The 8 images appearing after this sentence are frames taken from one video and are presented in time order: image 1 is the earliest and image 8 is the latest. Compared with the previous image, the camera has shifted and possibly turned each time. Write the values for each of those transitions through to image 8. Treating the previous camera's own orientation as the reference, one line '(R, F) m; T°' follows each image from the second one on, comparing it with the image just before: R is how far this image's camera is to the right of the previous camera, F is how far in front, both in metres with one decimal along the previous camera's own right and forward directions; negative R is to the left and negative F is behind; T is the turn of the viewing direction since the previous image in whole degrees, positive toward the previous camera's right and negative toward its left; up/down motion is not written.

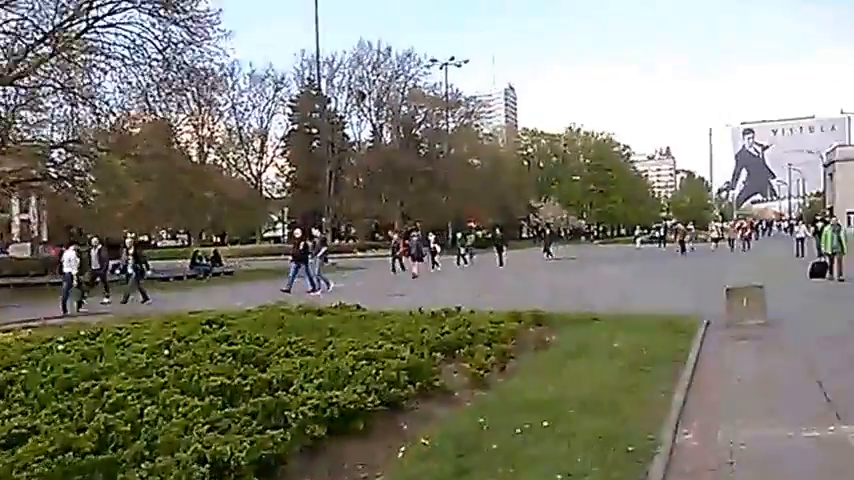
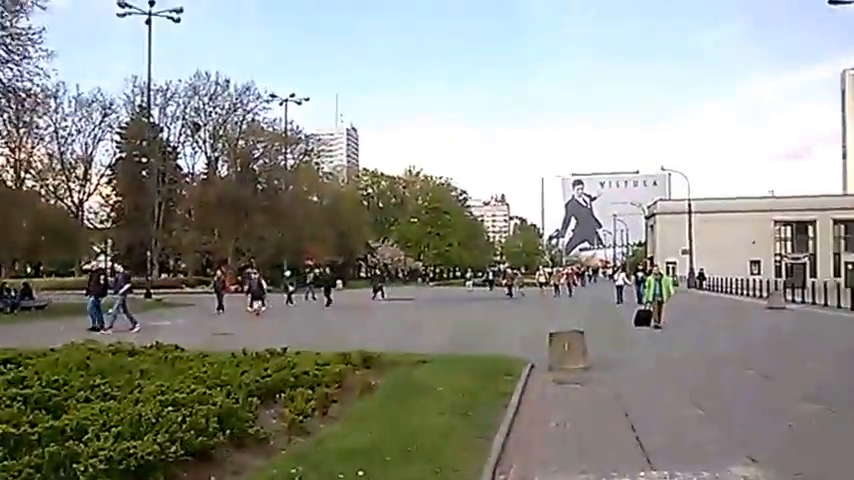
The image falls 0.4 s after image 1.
(+0.1, +0.1) m; +8°
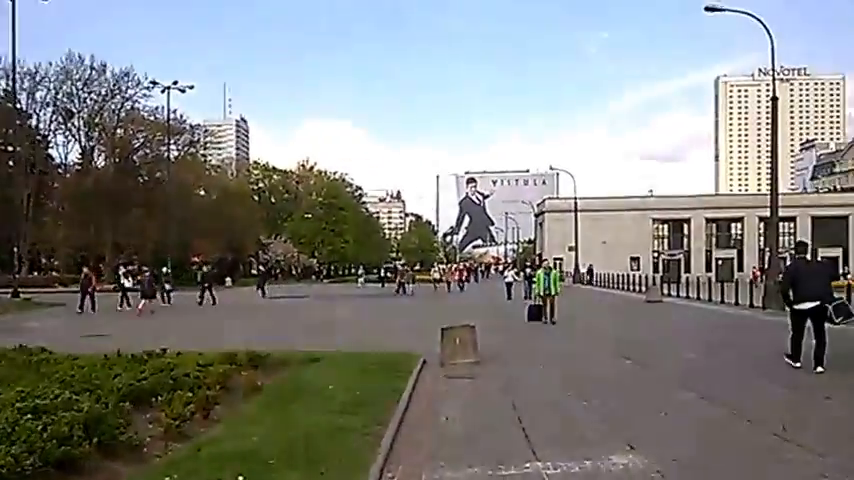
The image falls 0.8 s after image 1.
(+0.1, +0.2) m; +5°
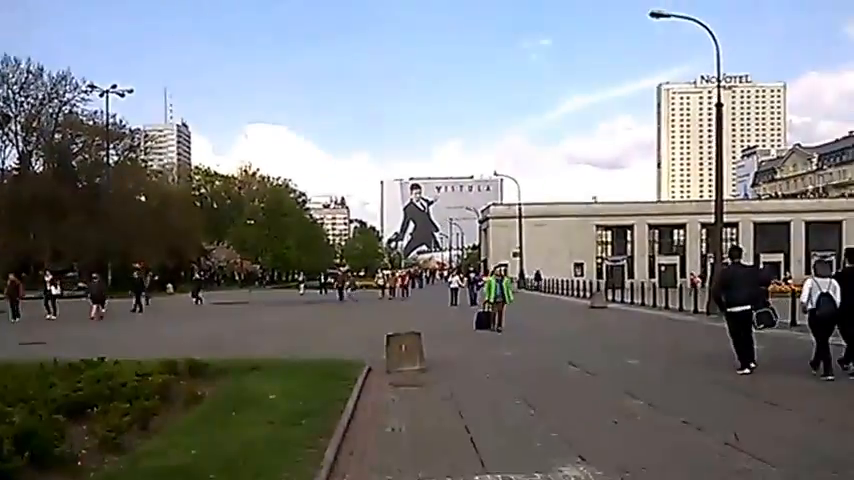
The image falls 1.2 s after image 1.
(0.0, +0.1) m; +3°
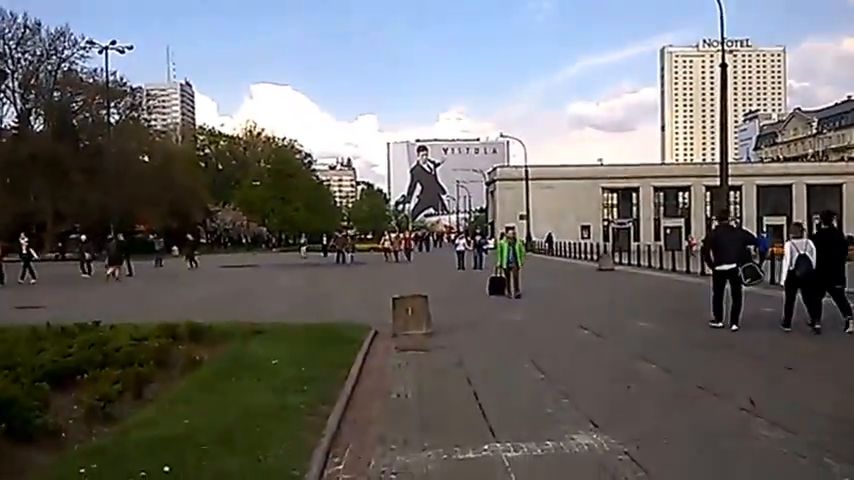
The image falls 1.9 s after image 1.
(0.0, +0.3) m; 0°
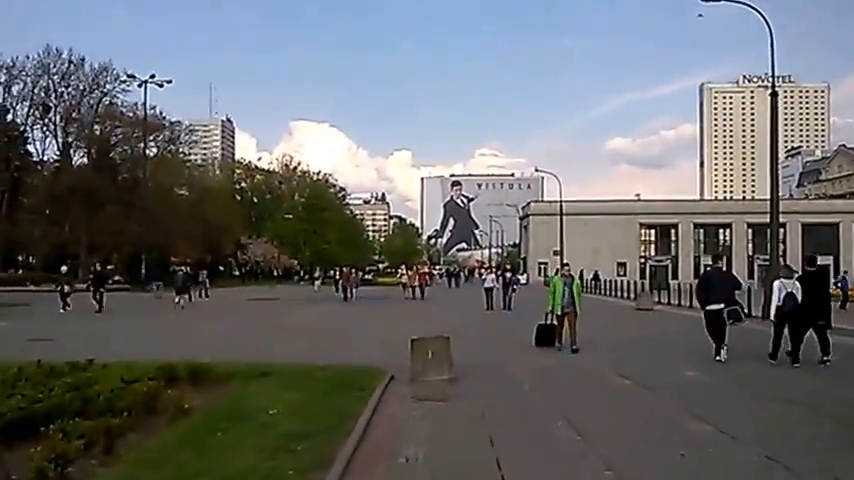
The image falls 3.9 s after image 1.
(+0.1, +0.7) m; -2°
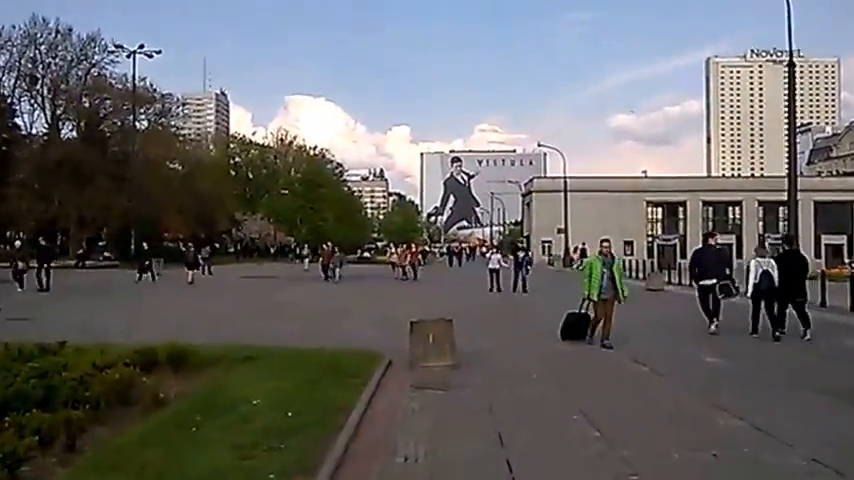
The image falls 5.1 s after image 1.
(0.0, +0.6) m; 0°
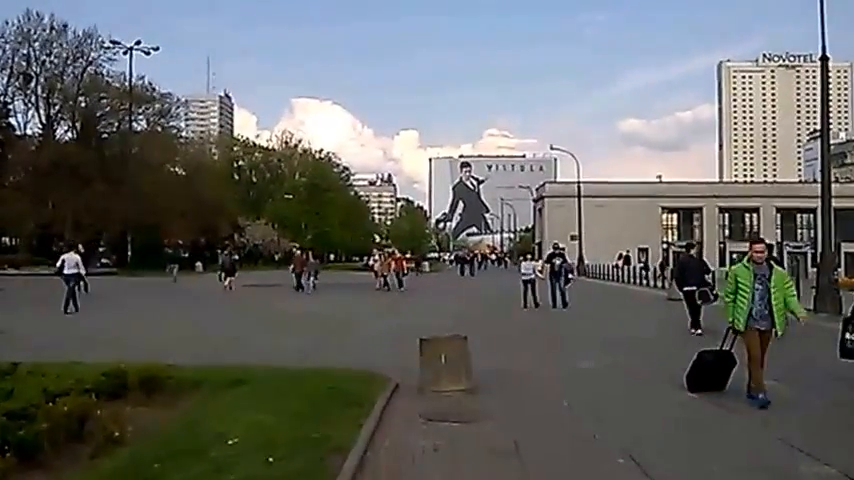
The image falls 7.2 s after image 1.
(0.0, +0.9) m; 0°
